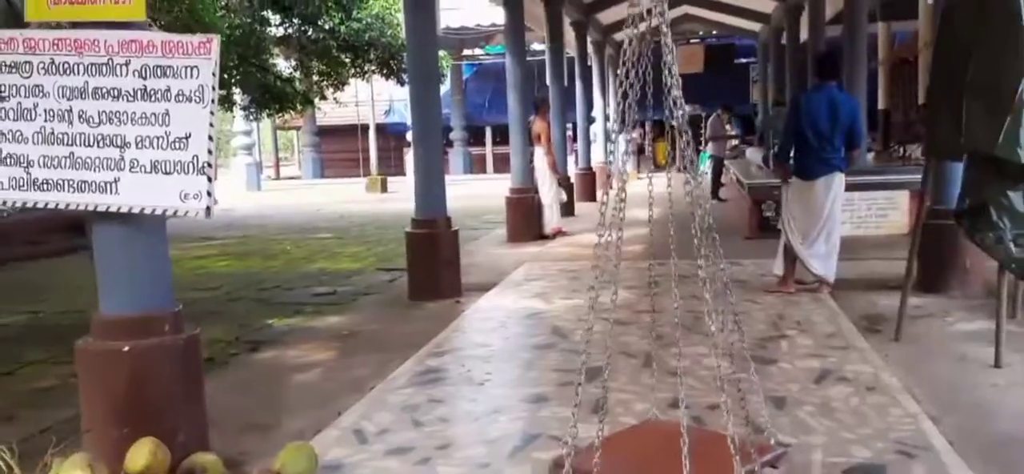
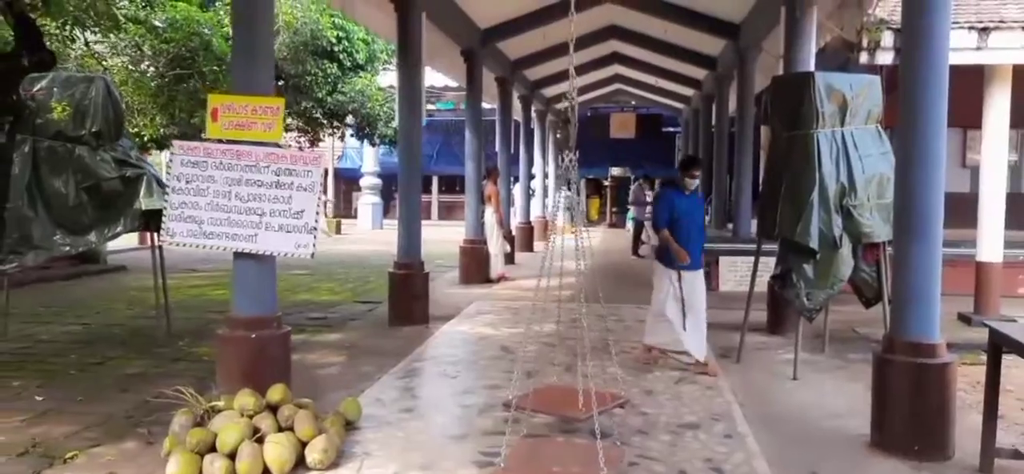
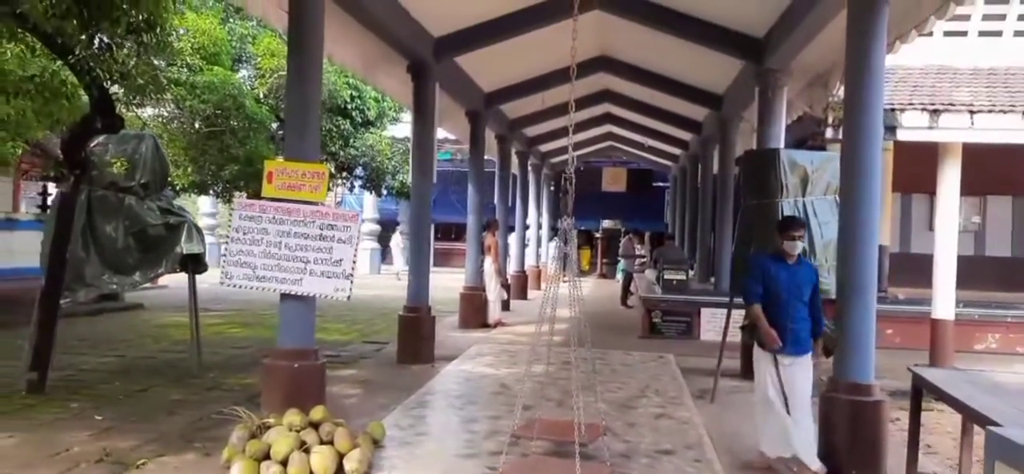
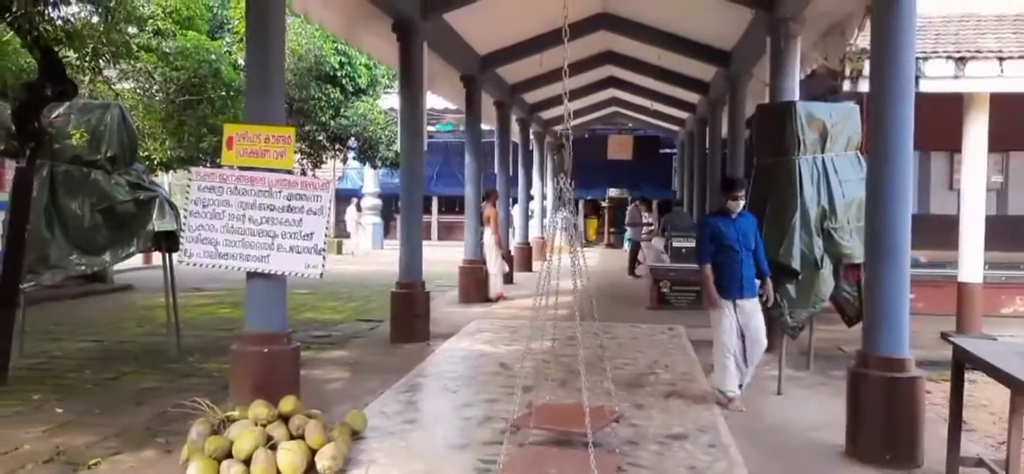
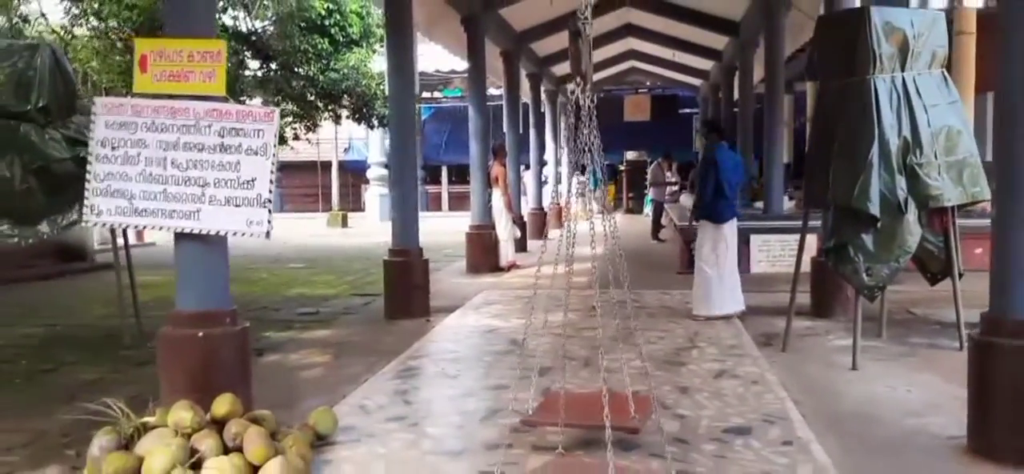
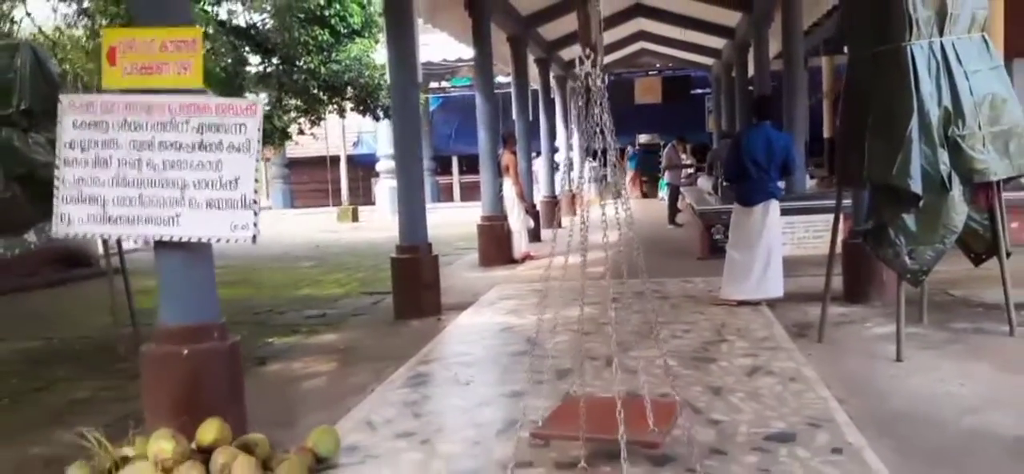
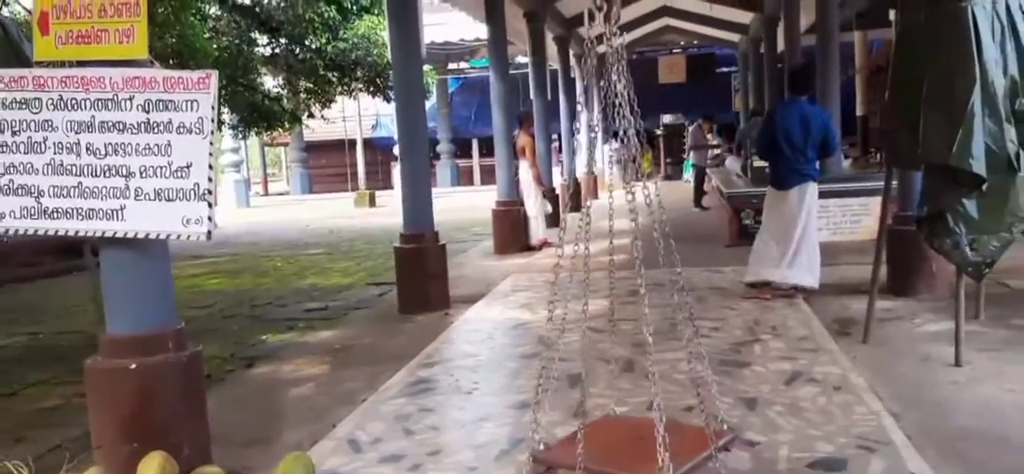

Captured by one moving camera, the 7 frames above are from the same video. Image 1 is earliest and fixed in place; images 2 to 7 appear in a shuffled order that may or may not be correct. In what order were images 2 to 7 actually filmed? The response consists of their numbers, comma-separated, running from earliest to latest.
7, 6, 5, 2, 4, 3
